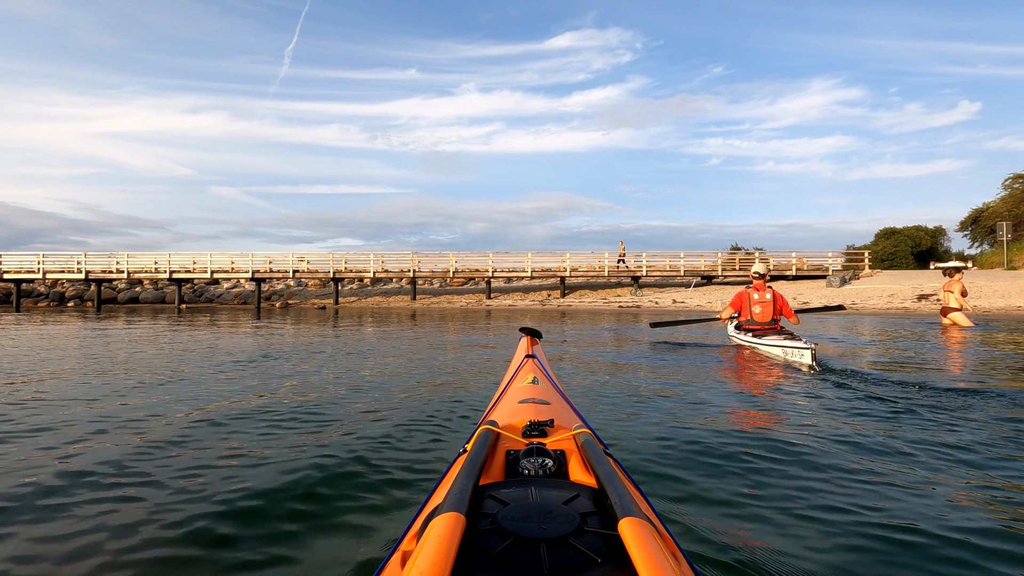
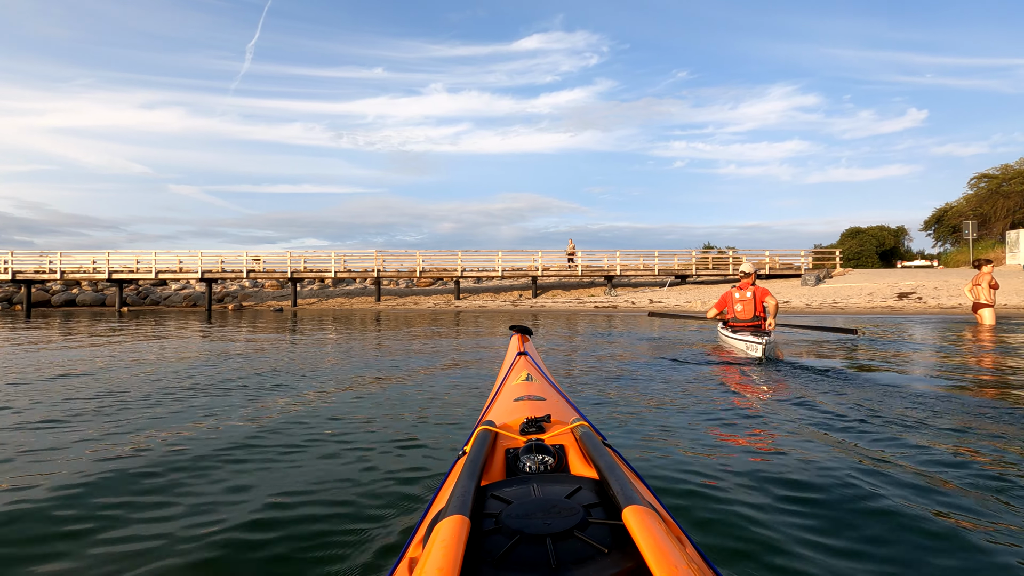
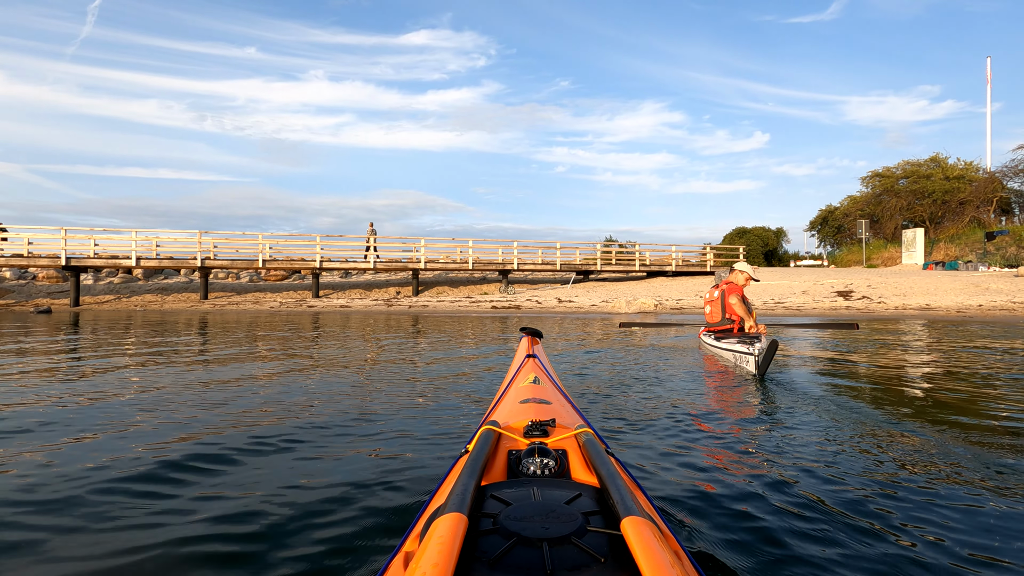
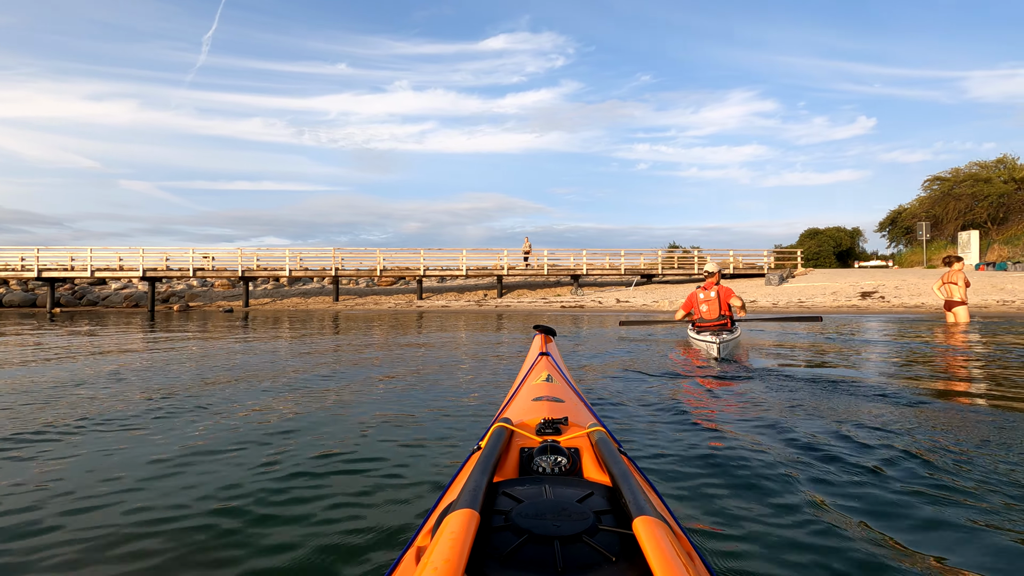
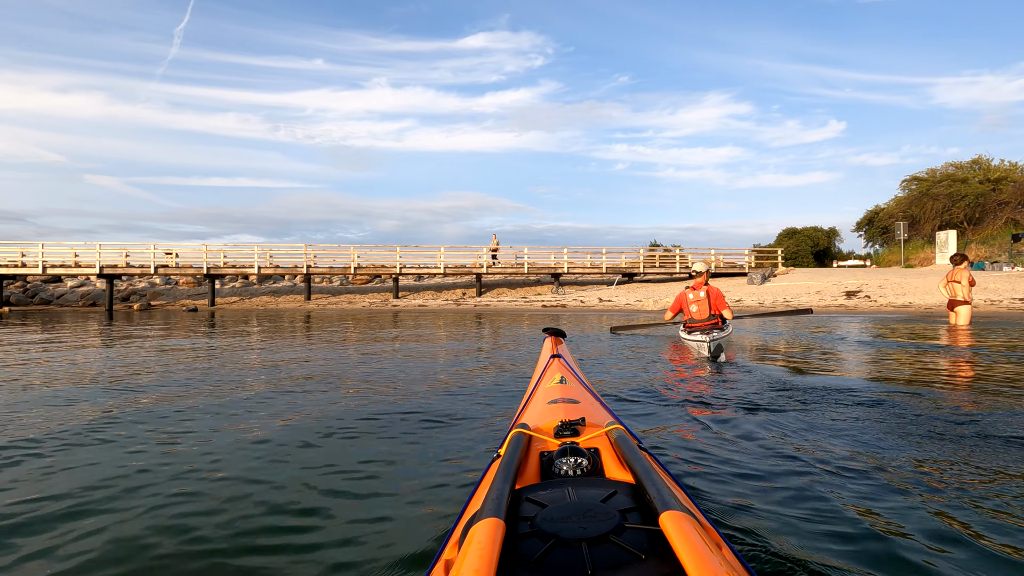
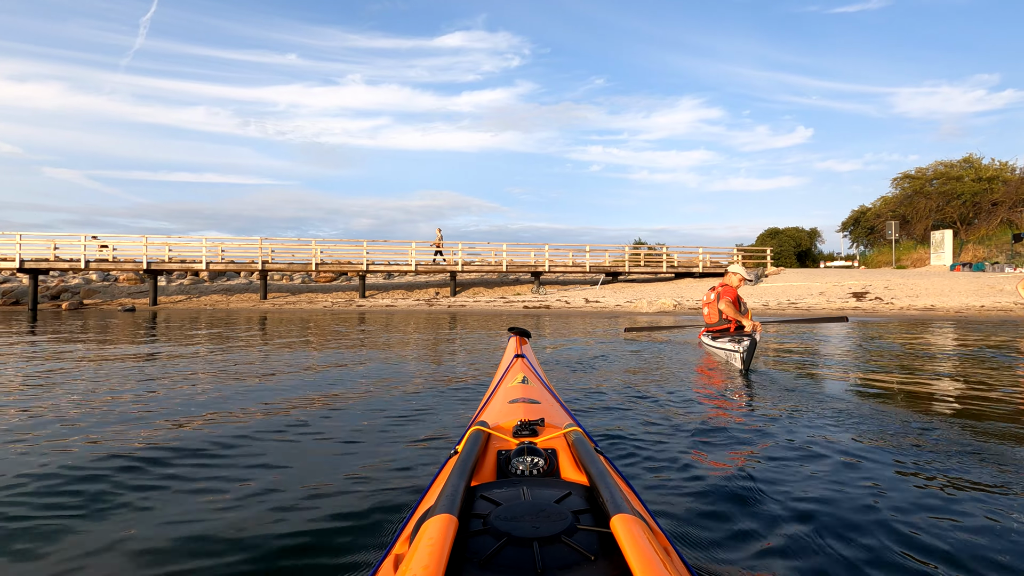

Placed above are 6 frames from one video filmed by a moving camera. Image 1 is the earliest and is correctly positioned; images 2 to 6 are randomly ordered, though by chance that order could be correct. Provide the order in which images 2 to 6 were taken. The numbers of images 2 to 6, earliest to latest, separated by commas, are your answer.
2, 4, 5, 6, 3
